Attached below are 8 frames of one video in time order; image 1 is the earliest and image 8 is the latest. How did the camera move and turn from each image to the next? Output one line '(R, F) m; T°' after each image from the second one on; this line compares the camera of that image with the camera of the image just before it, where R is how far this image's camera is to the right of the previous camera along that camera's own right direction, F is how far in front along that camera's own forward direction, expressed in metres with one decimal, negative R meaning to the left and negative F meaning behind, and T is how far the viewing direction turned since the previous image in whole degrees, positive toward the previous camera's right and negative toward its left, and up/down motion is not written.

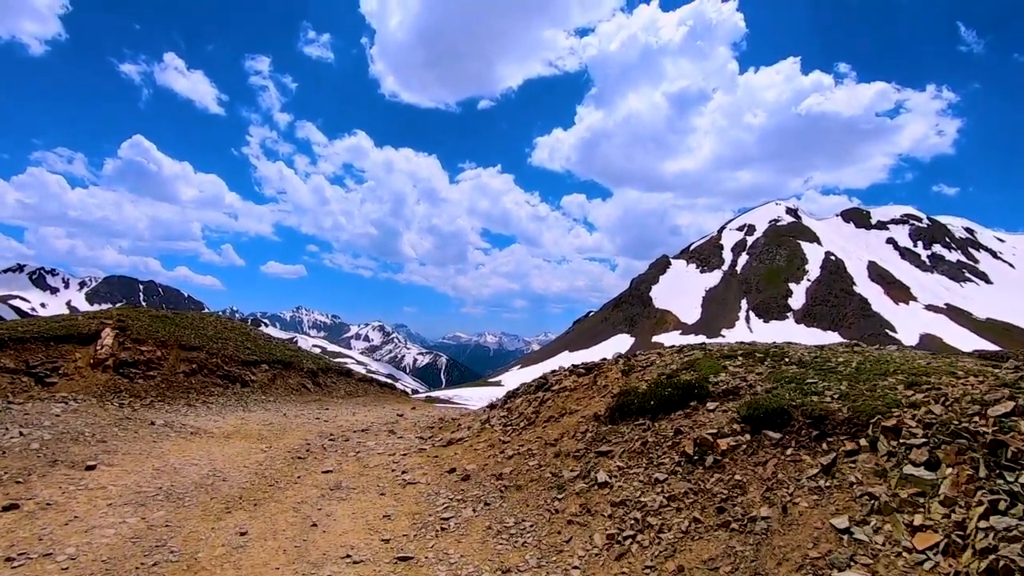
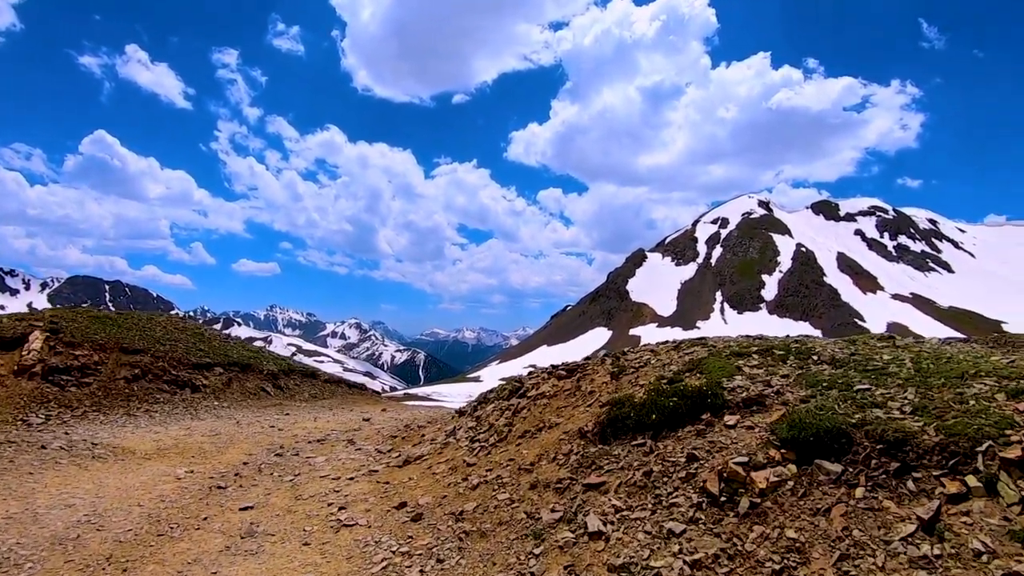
(+0.3, +2.2) m; +2°
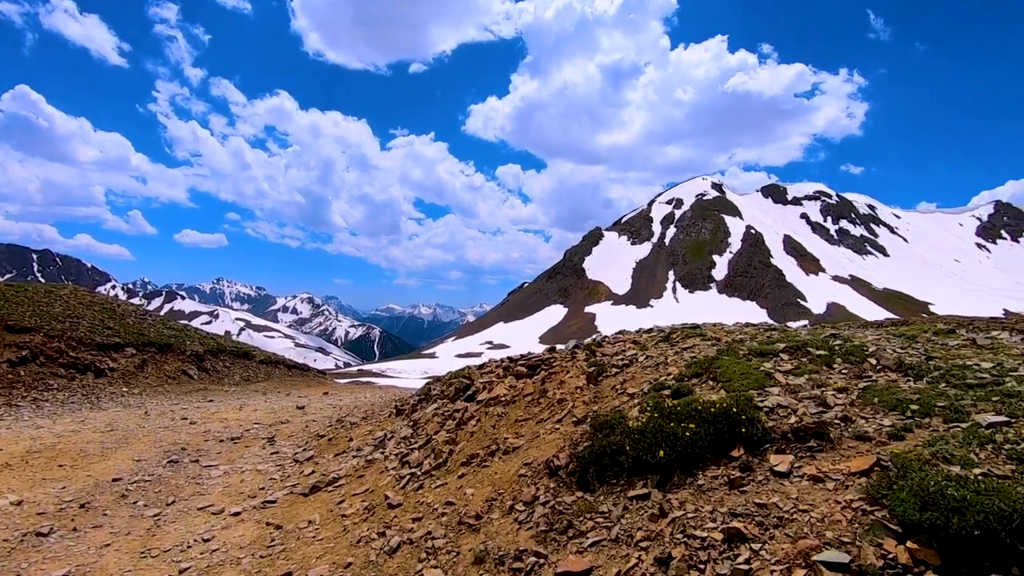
(+0.2, +2.8) m; +5°
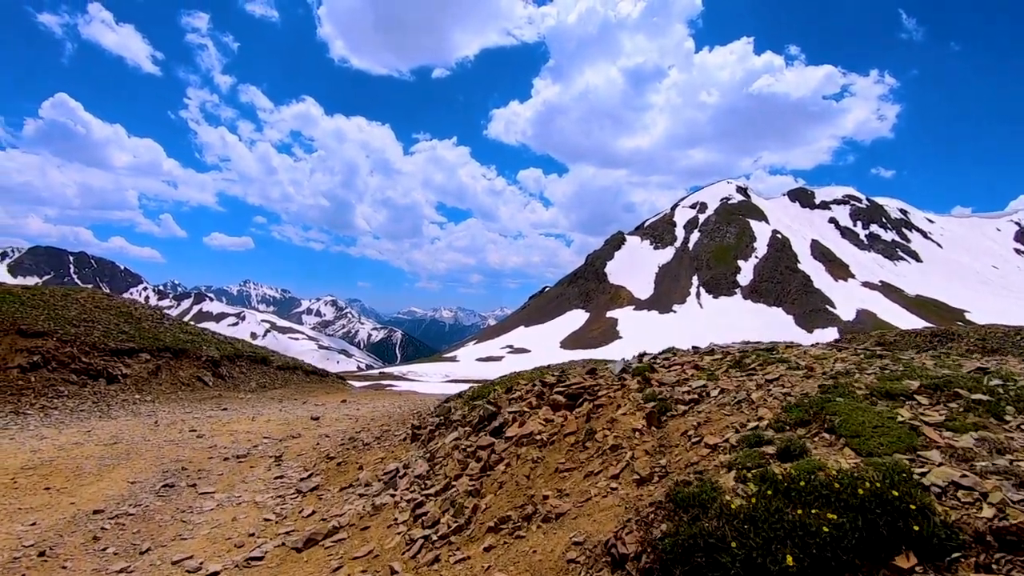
(-0.2, +1.6) m; -2°
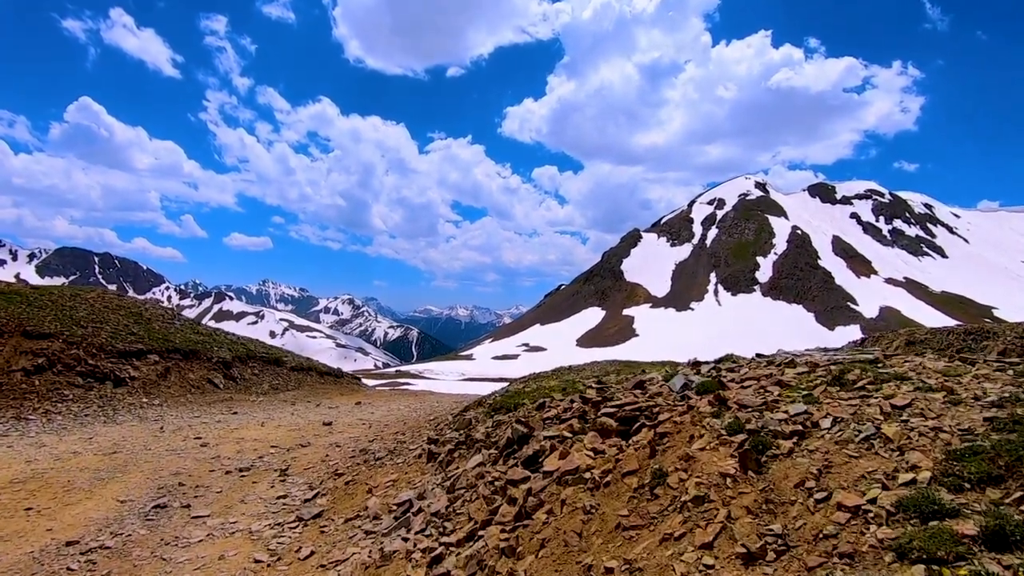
(-0.3, +1.5) m; -2°
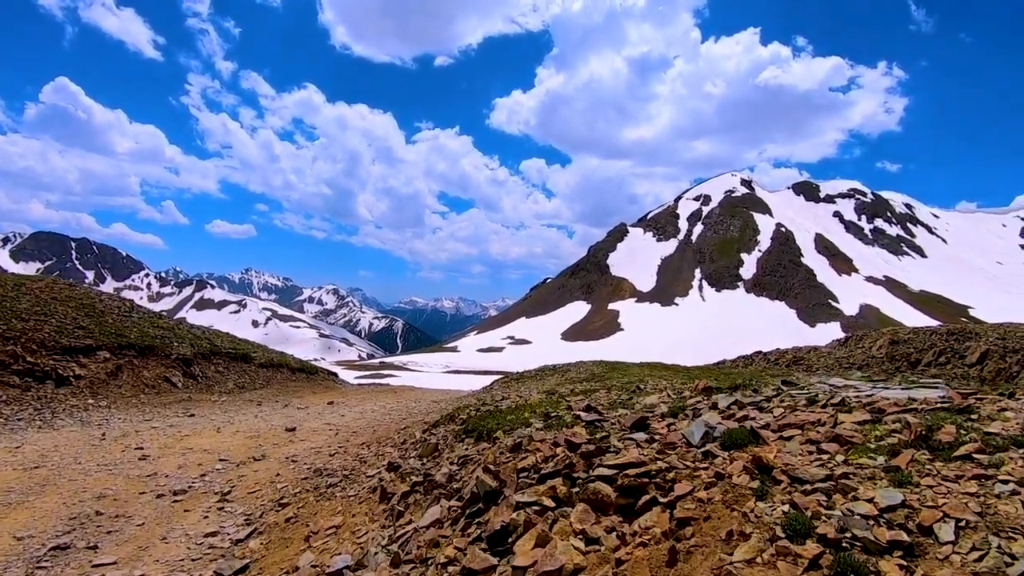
(+0.2, +1.9) m; +2°
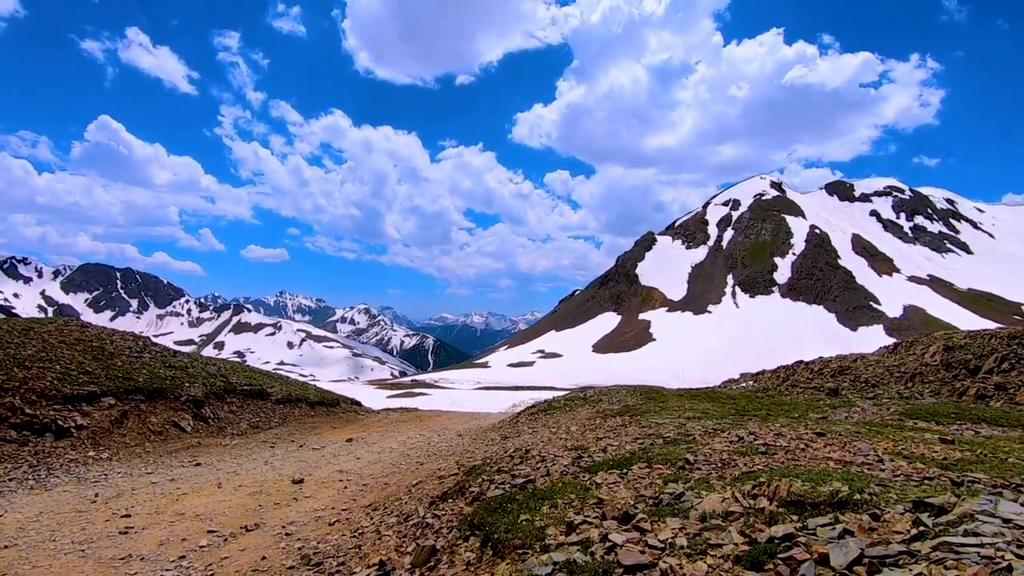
(+0.3, +2.2) m; -3°
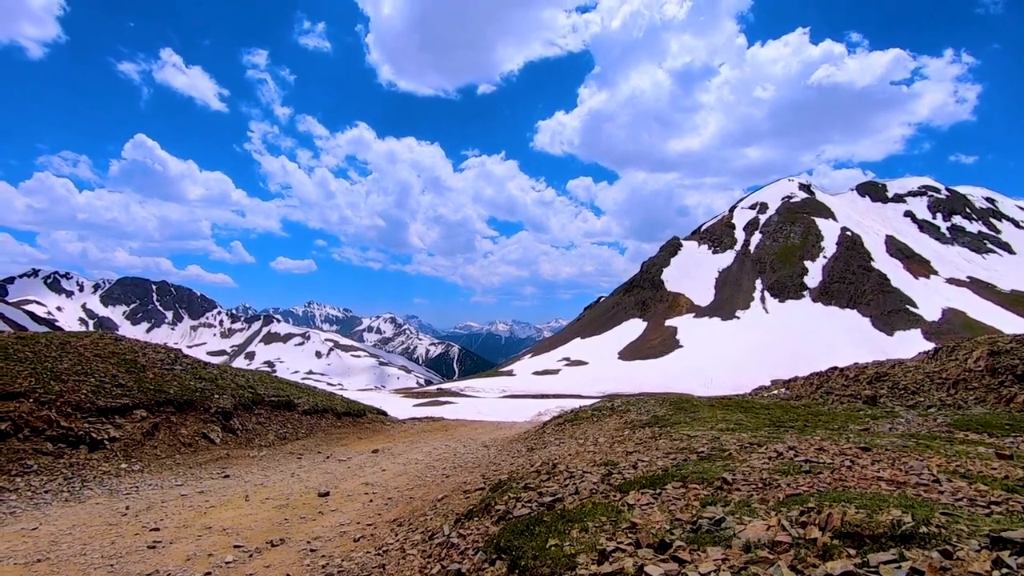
(0.0, +0.3) m; -3°
